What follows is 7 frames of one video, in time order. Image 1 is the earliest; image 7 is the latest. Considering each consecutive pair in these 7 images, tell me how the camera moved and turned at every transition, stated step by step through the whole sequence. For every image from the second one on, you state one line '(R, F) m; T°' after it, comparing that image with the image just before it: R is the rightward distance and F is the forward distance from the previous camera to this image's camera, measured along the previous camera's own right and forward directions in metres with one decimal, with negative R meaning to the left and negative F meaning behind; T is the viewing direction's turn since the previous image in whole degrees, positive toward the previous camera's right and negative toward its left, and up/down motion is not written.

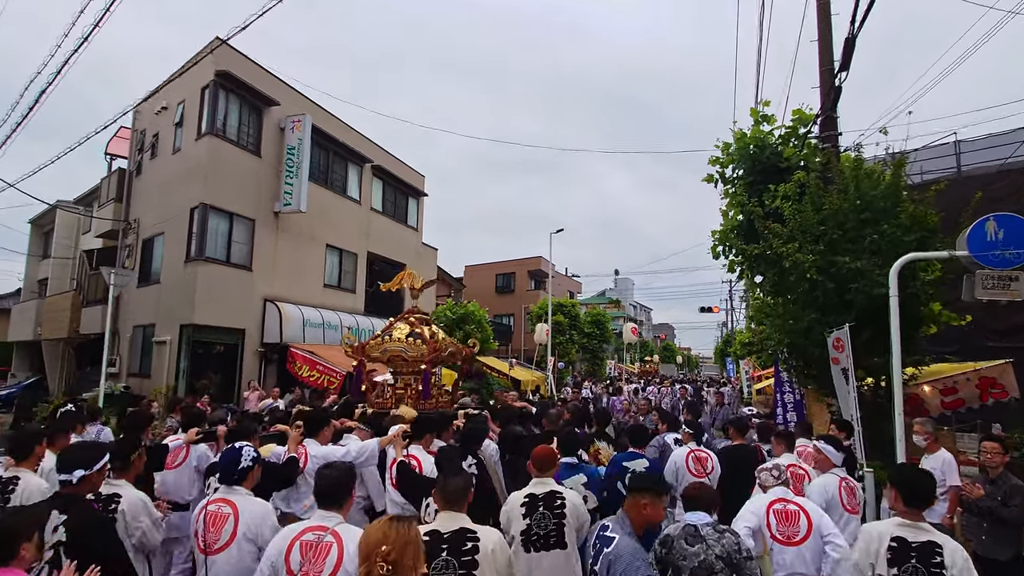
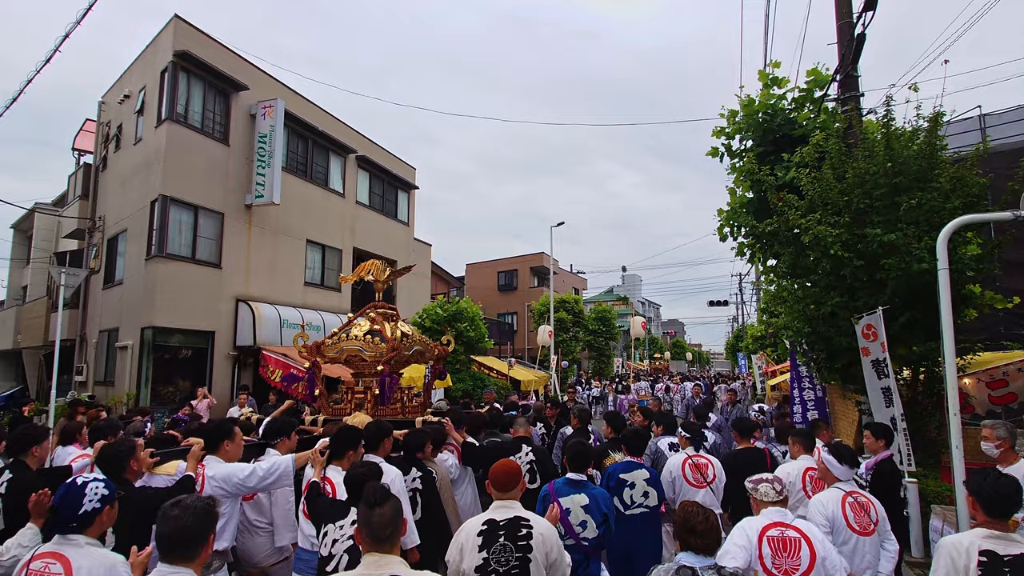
(+0.4, +1.1) m; -1°
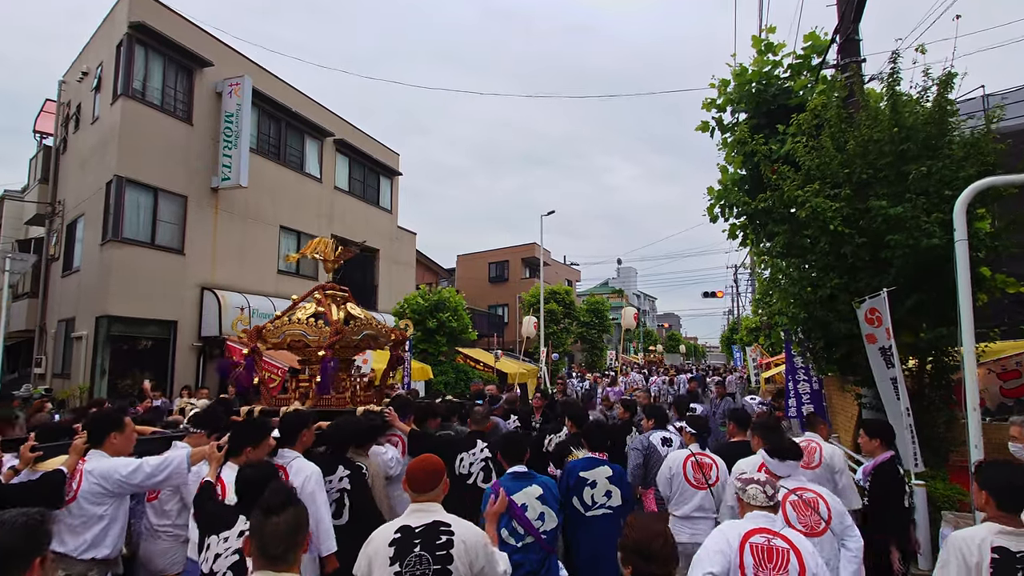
(+0.3, +0.7) m; 0°
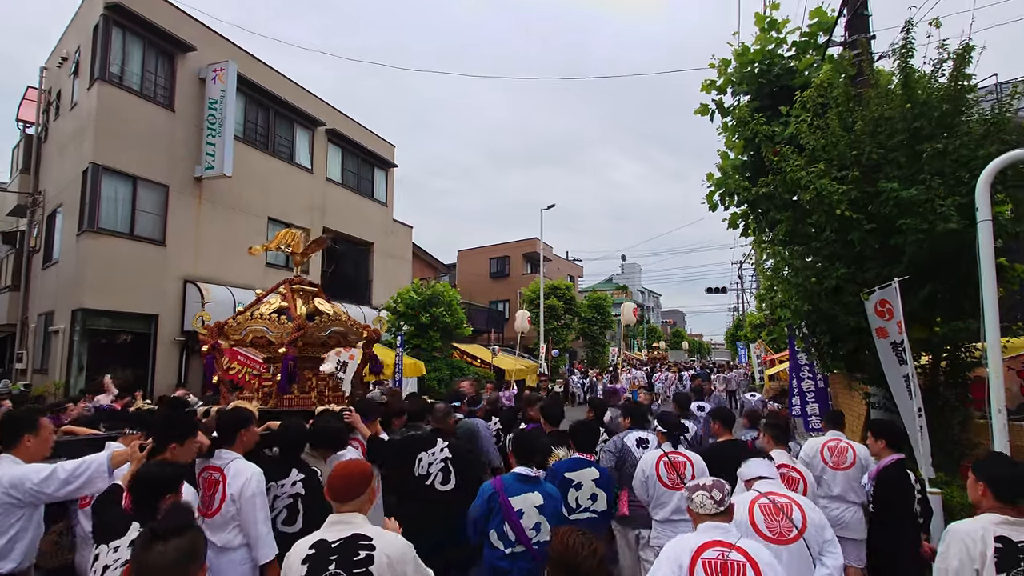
(+0.2, +0.4) m; 0°
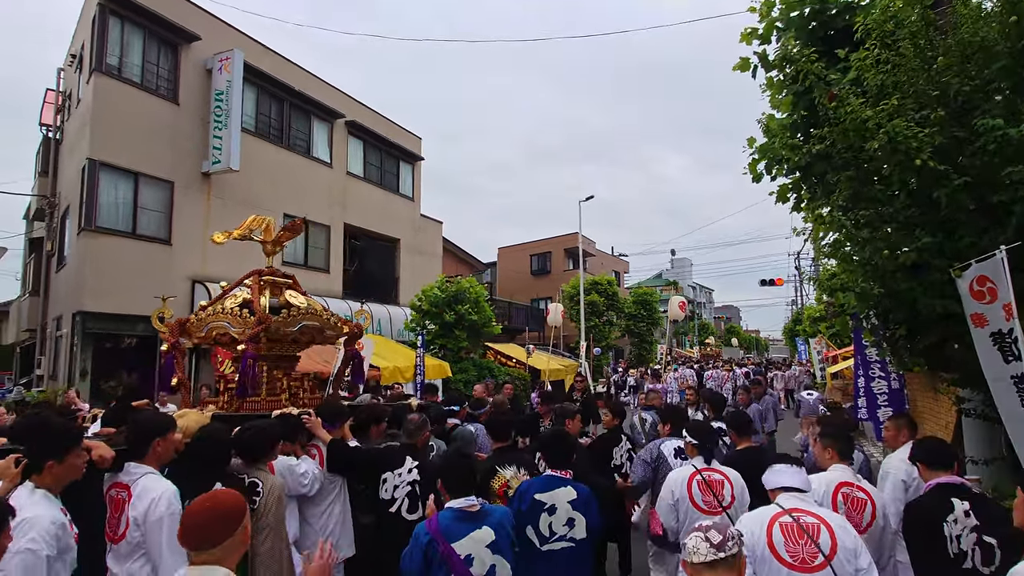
(+0.5, +1.0) m; -5°
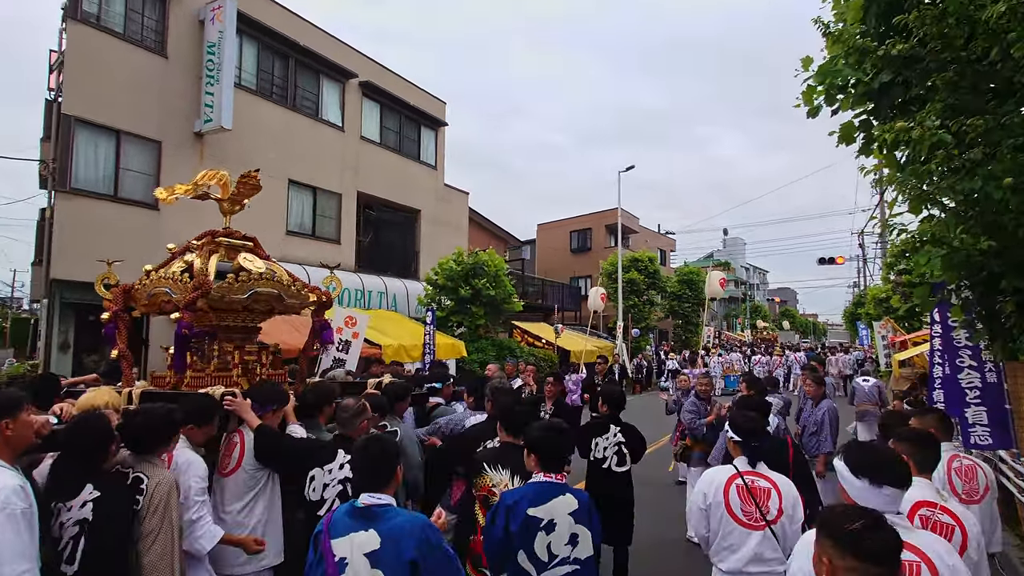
(+0.6, +1.3) m; -5°
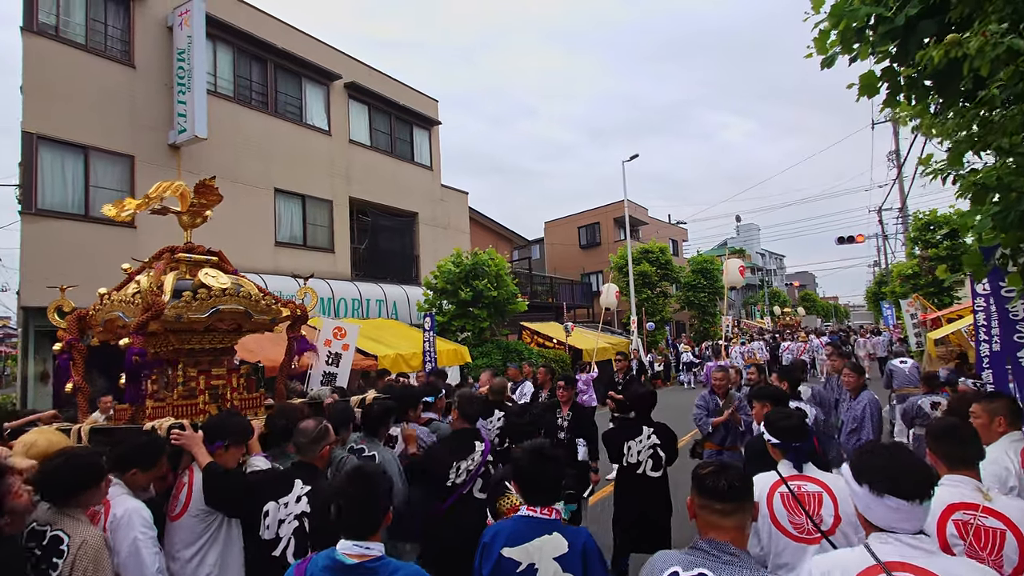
(+0.2, +0.7) m; -1°
